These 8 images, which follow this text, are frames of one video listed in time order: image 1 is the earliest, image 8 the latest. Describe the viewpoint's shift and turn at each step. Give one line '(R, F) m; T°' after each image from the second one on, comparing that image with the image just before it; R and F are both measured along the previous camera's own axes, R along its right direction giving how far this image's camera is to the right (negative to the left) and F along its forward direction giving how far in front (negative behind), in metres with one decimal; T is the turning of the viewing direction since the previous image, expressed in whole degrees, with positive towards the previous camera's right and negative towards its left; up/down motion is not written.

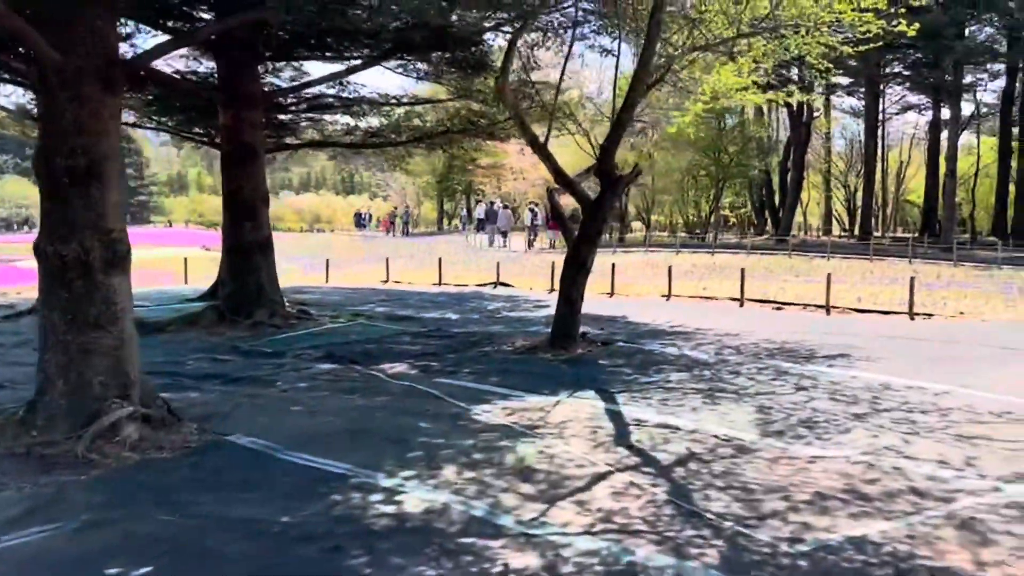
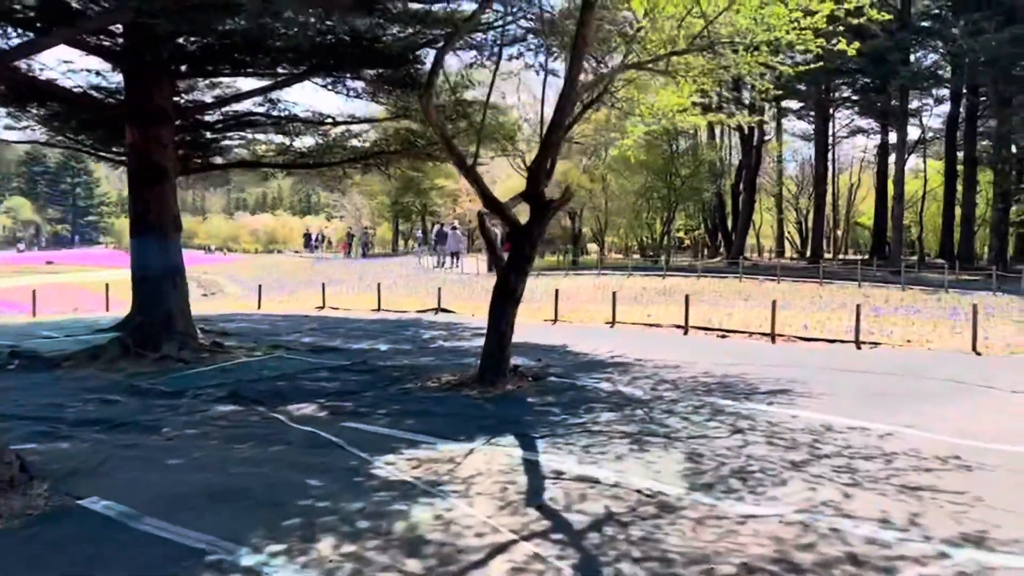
(+0.4, +0.7) m; +3°
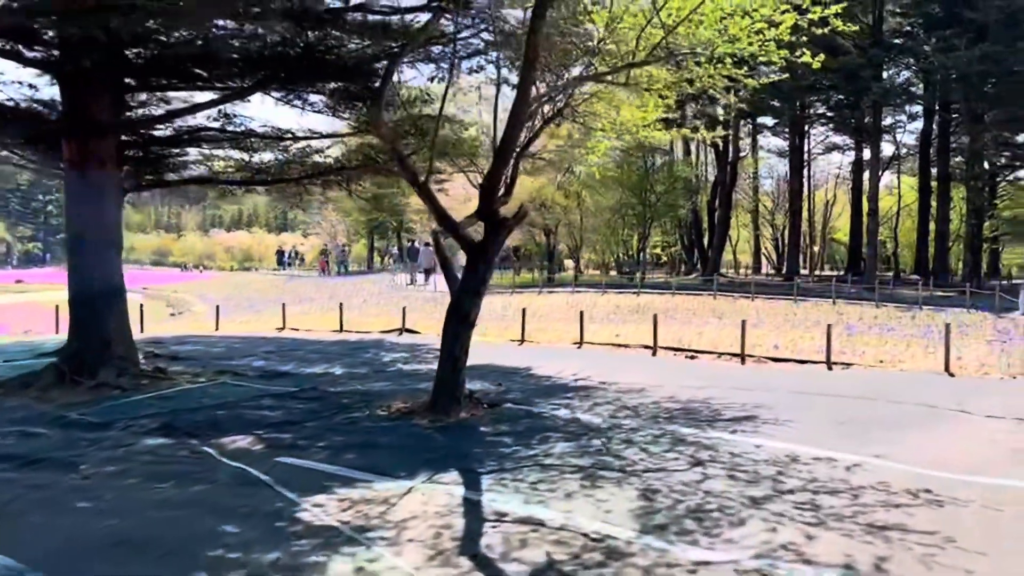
(+0.3, +0.5) m; +1°
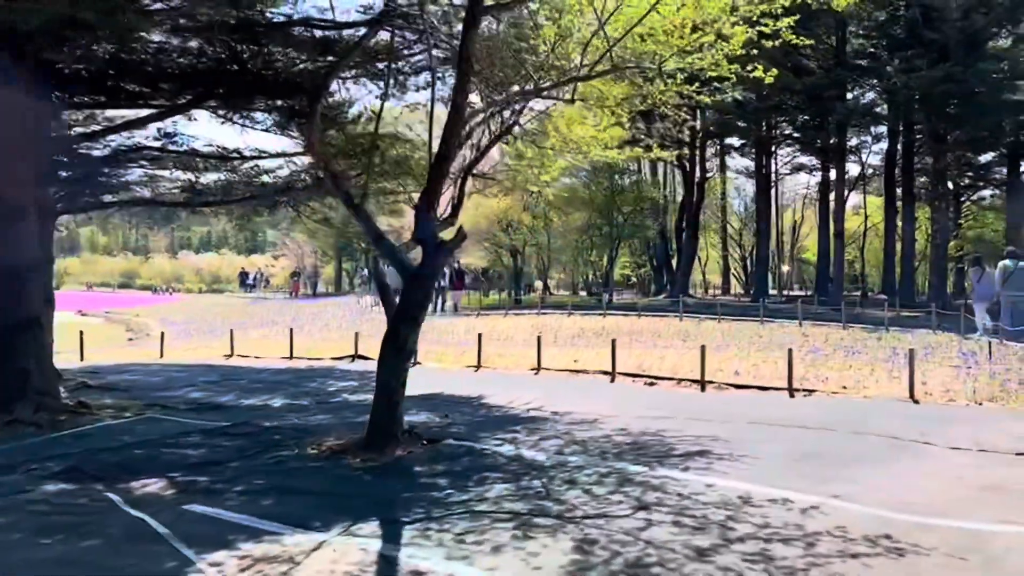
(+0.4, +0.6) m; +2°
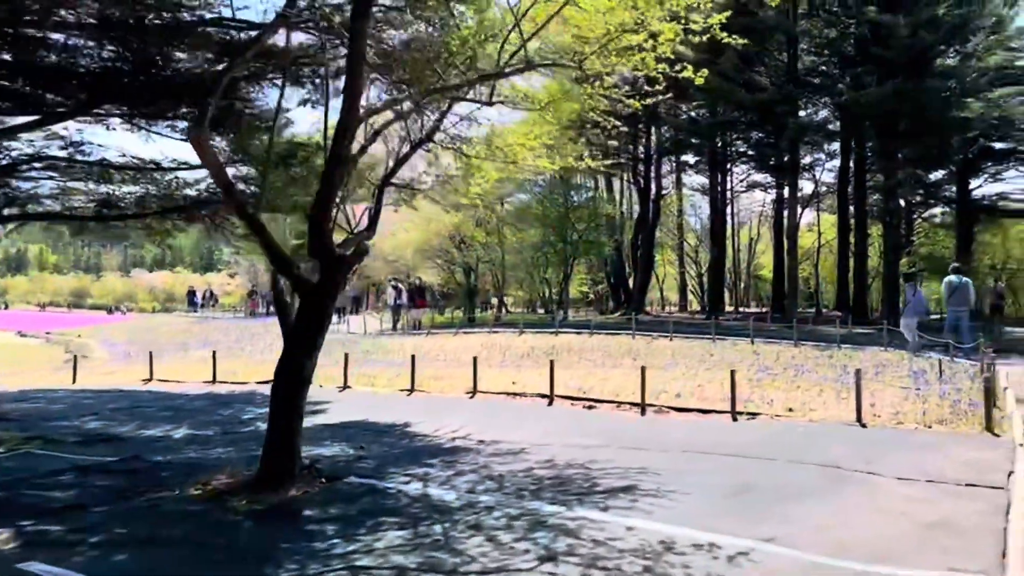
(+0.5, +0.8) m; +2°
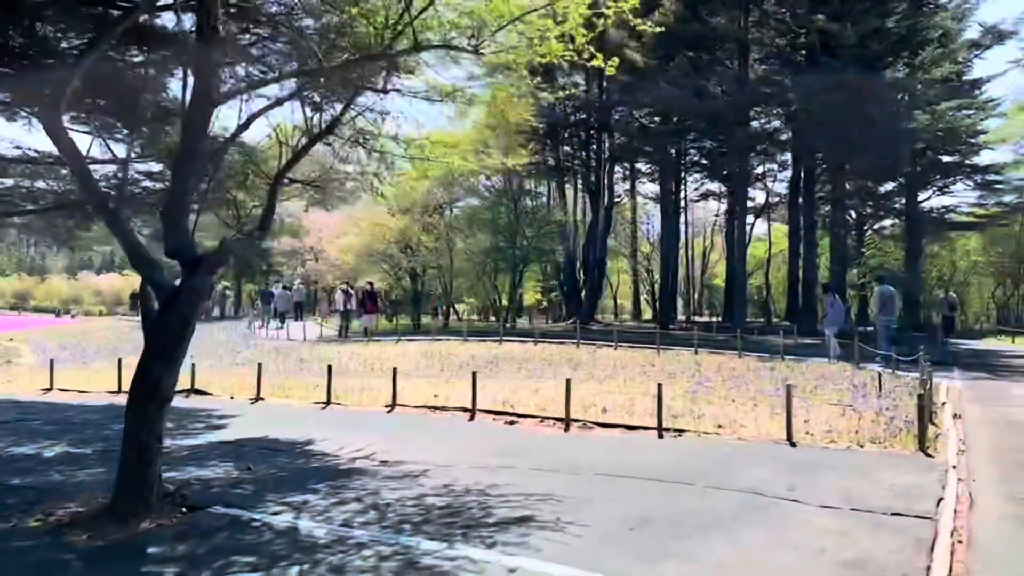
(+0.6, +0.8) m; +3°
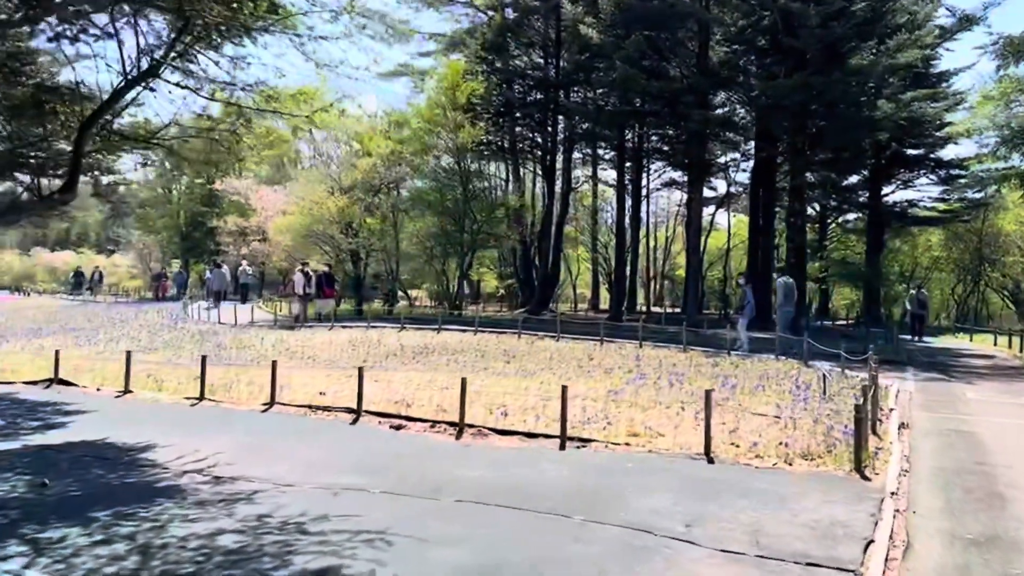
(+1.0, +1.7) m; +2°
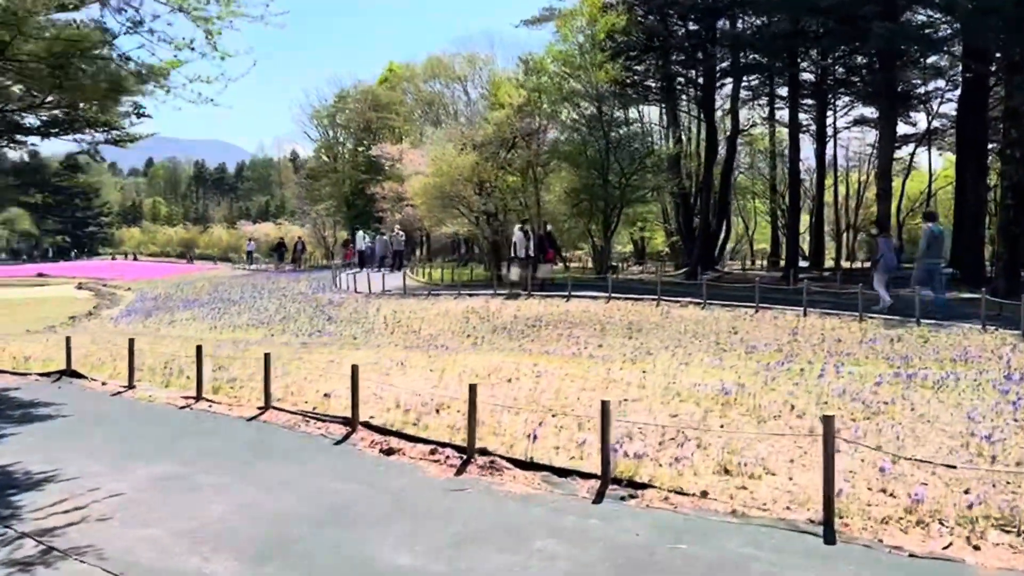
(+1.4, +3.5) m; -12°
